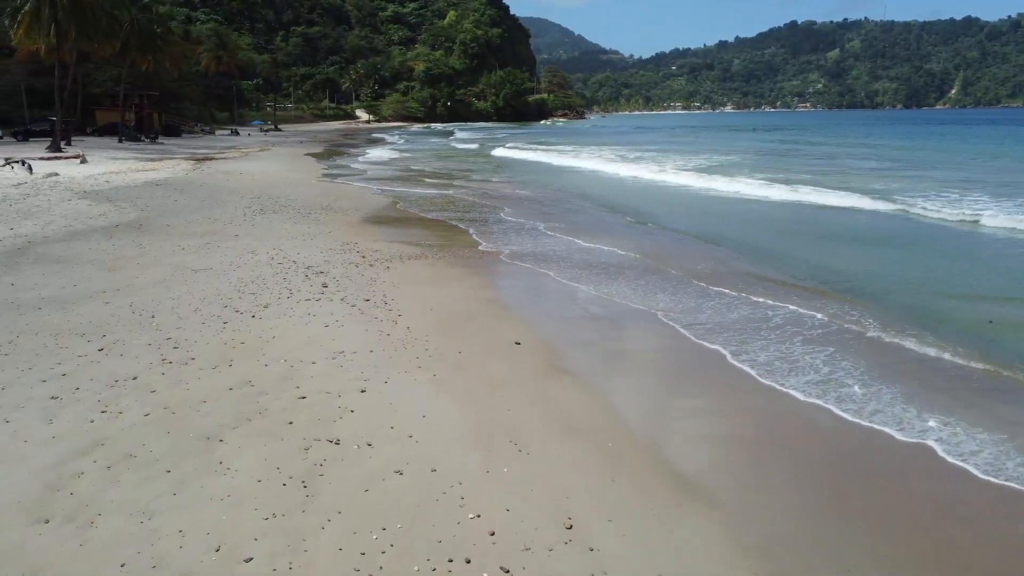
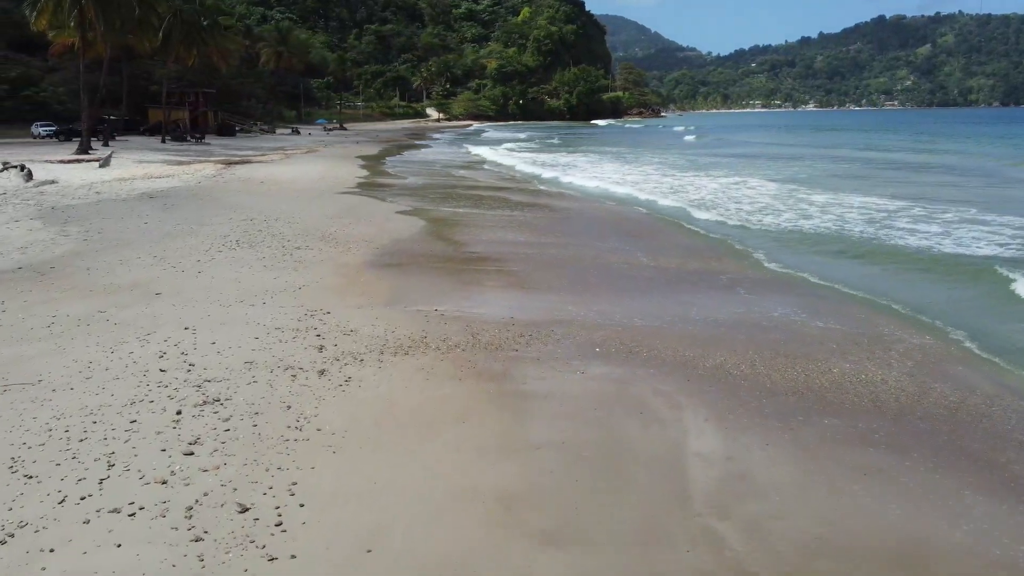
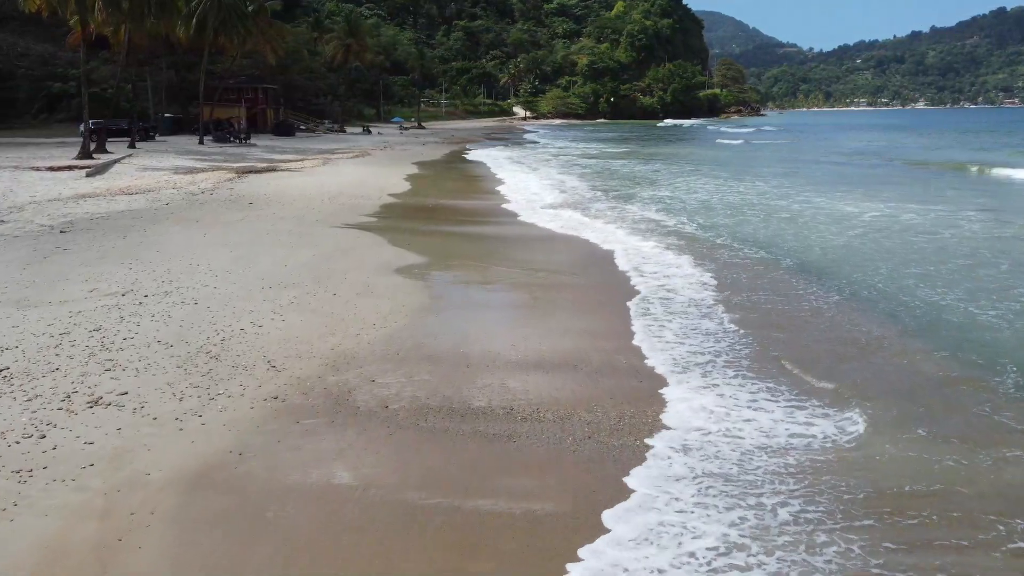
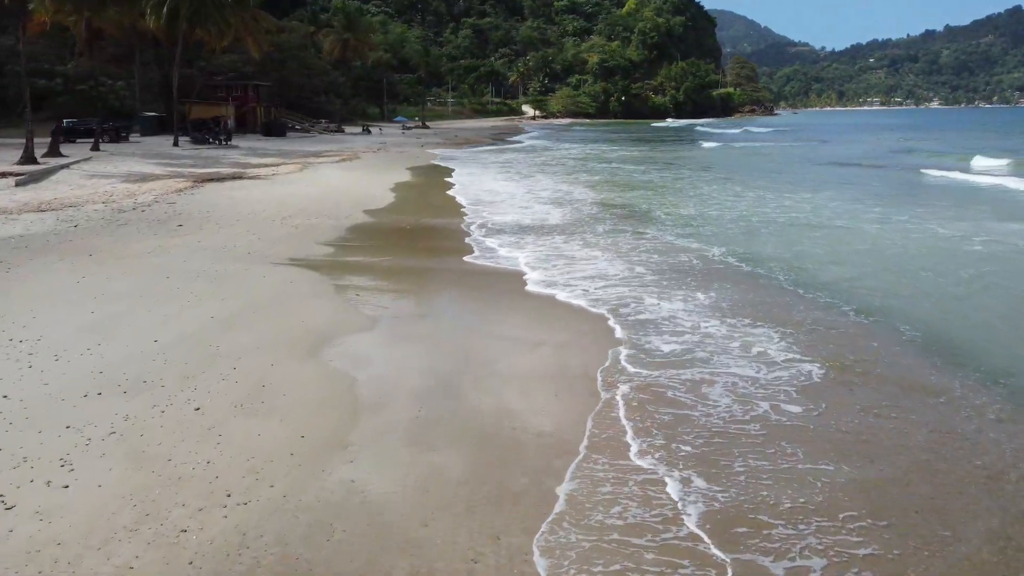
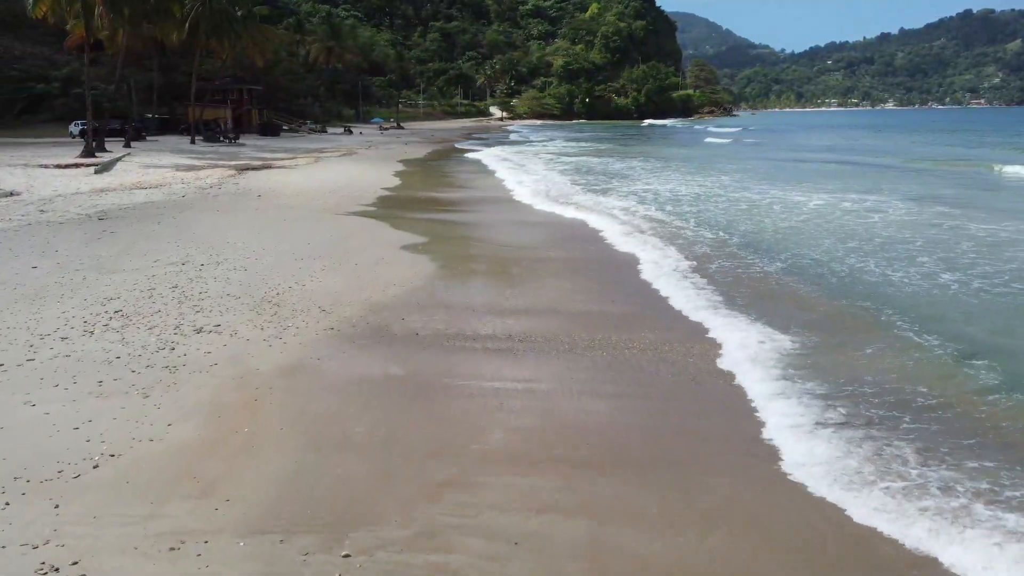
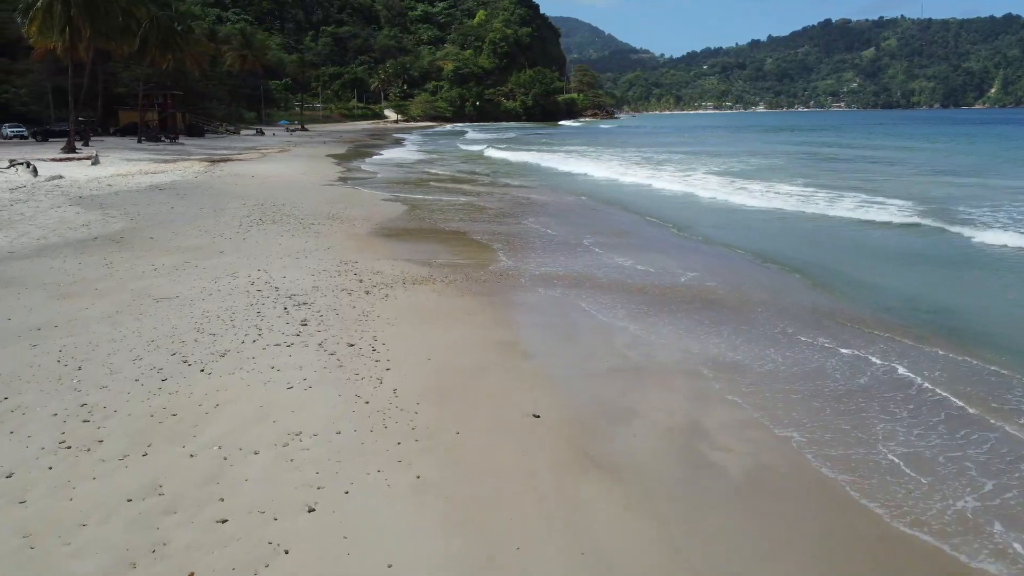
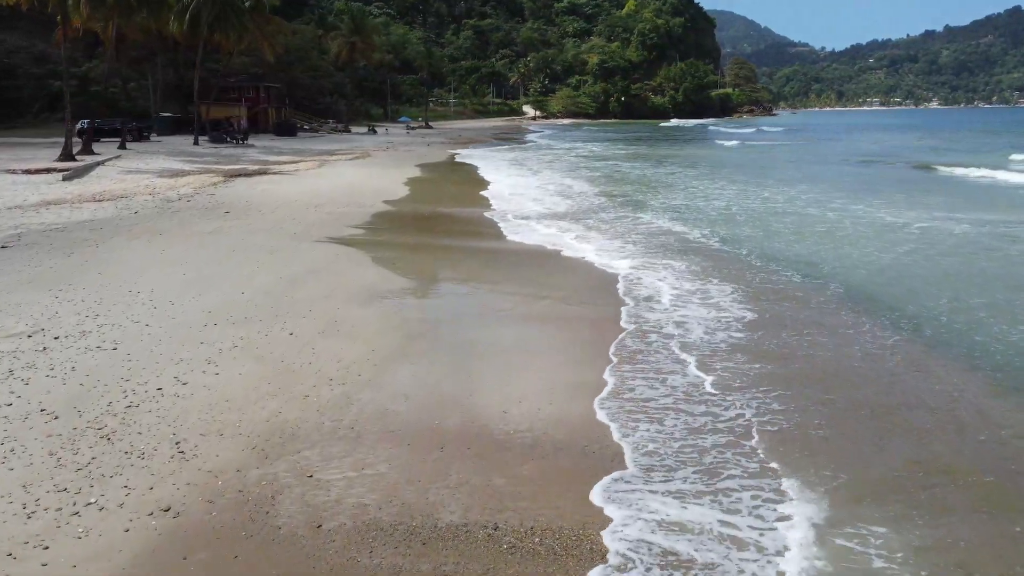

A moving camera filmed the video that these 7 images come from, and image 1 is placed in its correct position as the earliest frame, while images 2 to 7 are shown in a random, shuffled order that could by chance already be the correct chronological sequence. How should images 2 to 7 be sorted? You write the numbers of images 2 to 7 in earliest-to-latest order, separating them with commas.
6, 2, 5, 3, 7, 4
